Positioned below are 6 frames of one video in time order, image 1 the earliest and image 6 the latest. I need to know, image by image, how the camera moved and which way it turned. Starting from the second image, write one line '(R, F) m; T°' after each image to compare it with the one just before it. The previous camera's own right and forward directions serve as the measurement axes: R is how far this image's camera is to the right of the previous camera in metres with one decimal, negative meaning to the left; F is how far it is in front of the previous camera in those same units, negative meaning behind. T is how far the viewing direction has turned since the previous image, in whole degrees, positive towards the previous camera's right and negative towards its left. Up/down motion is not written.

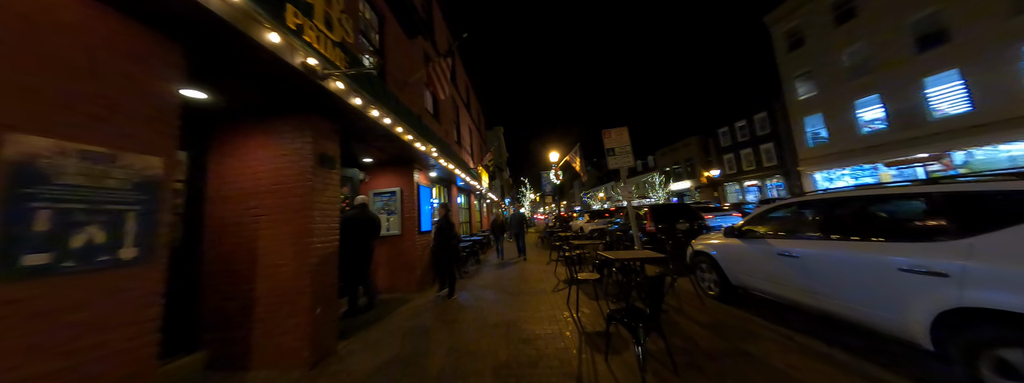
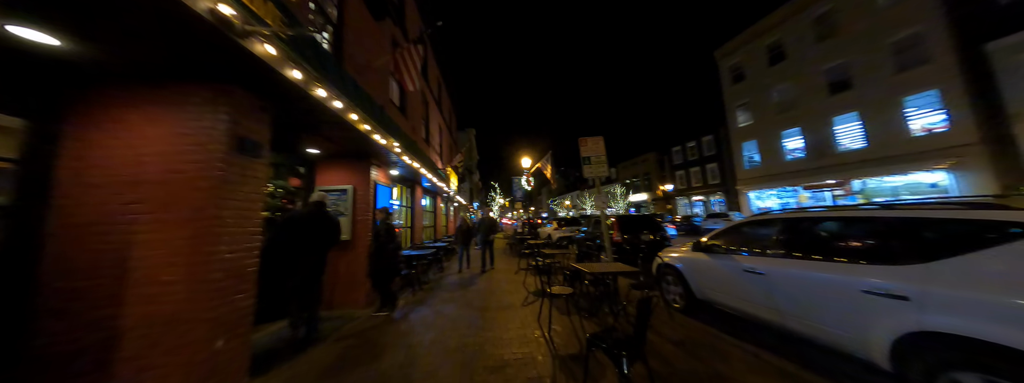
(-0.1, +0.4) m; +7°
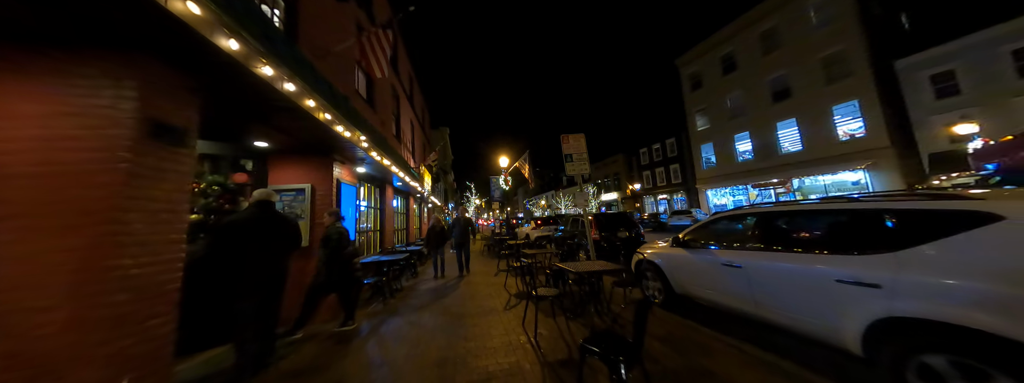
(-0.1, +0.2) m; +6°
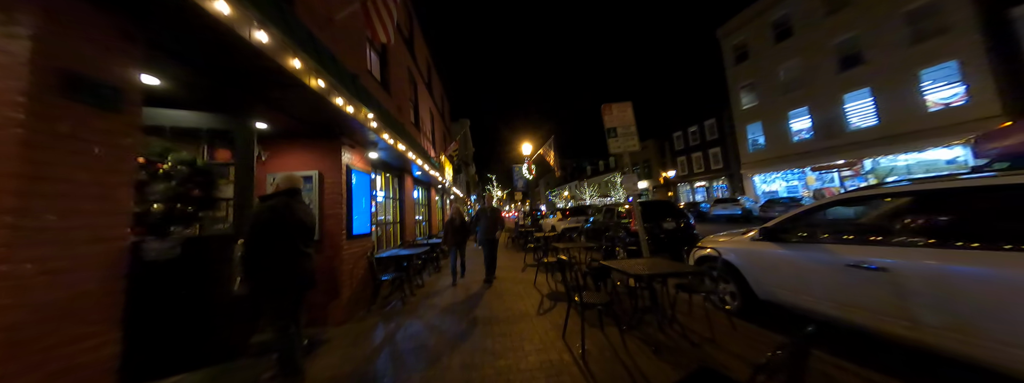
(-0.2, +0.8) m; -5°
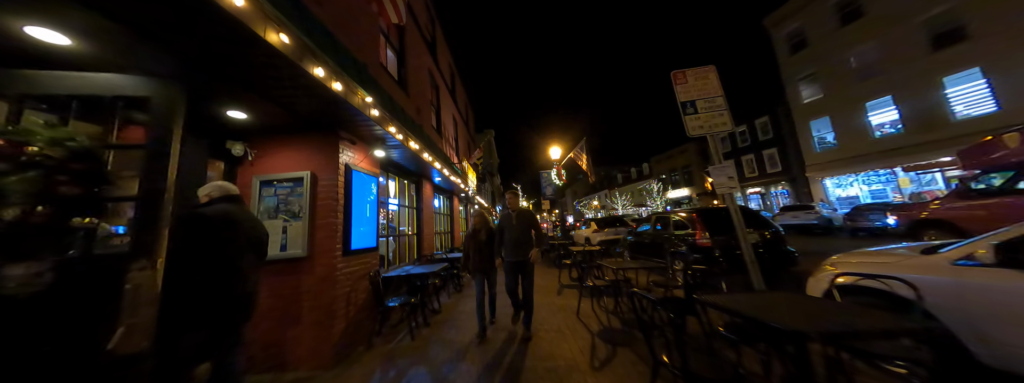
(-0.2, +1.0) m; -6°
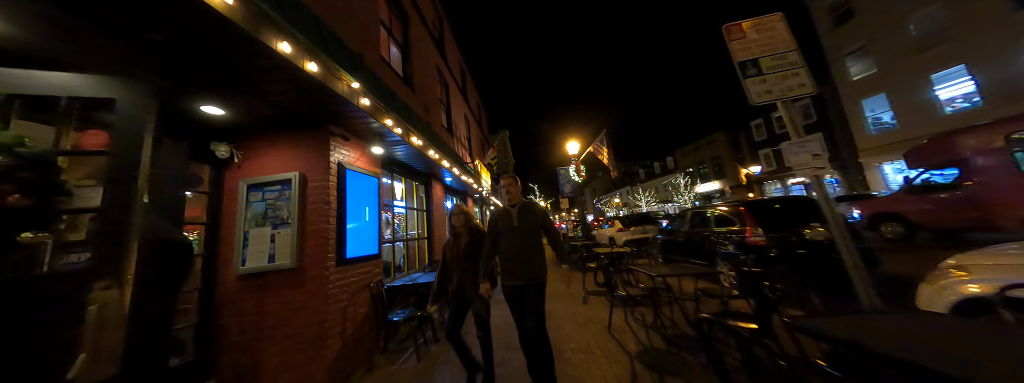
(0.0, +0.5) m; -4°
